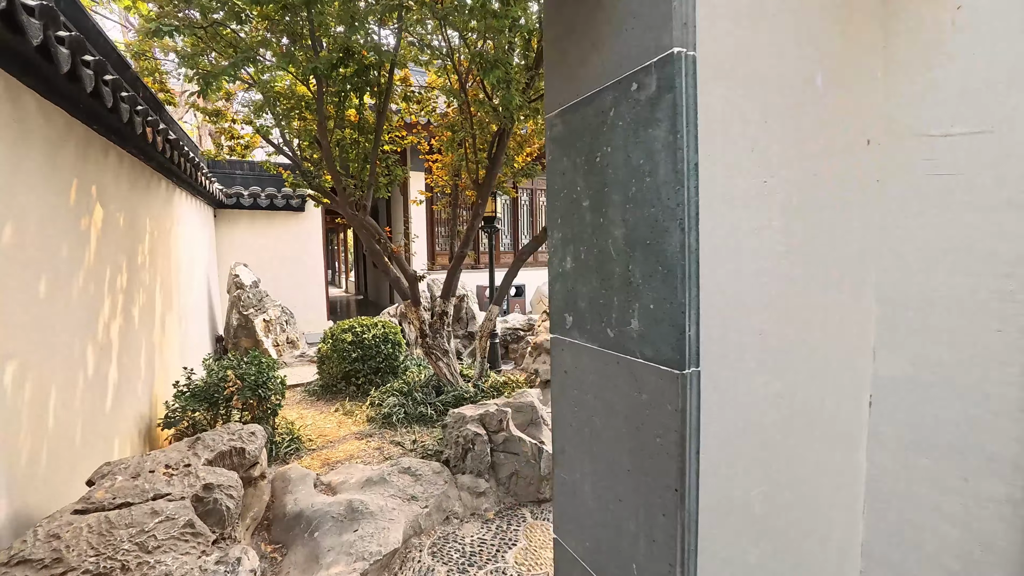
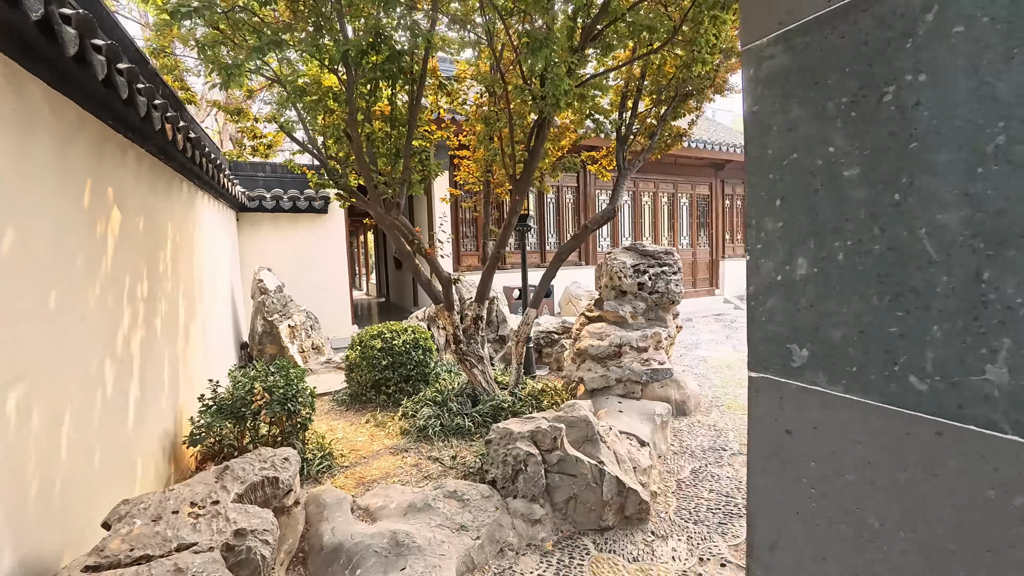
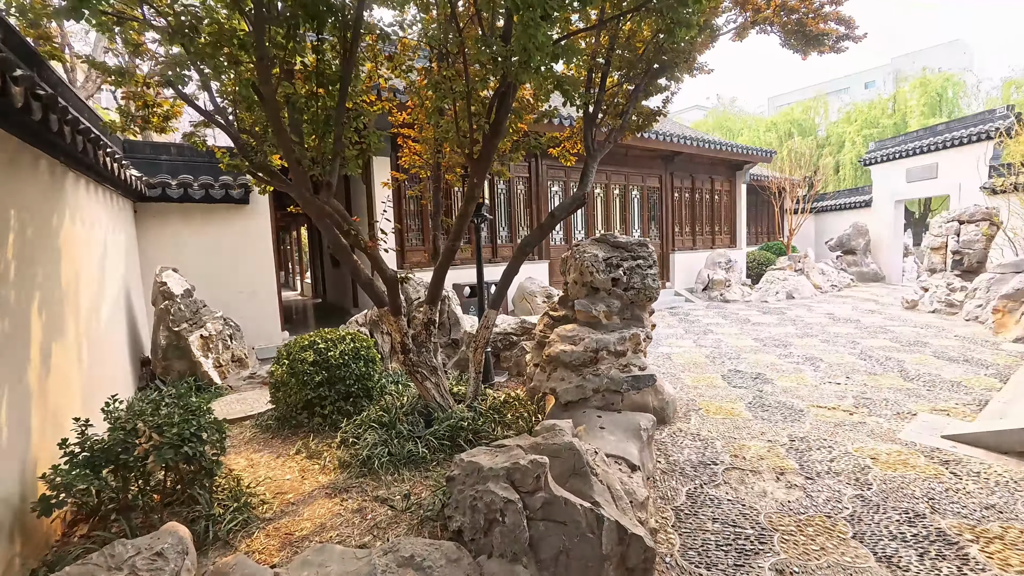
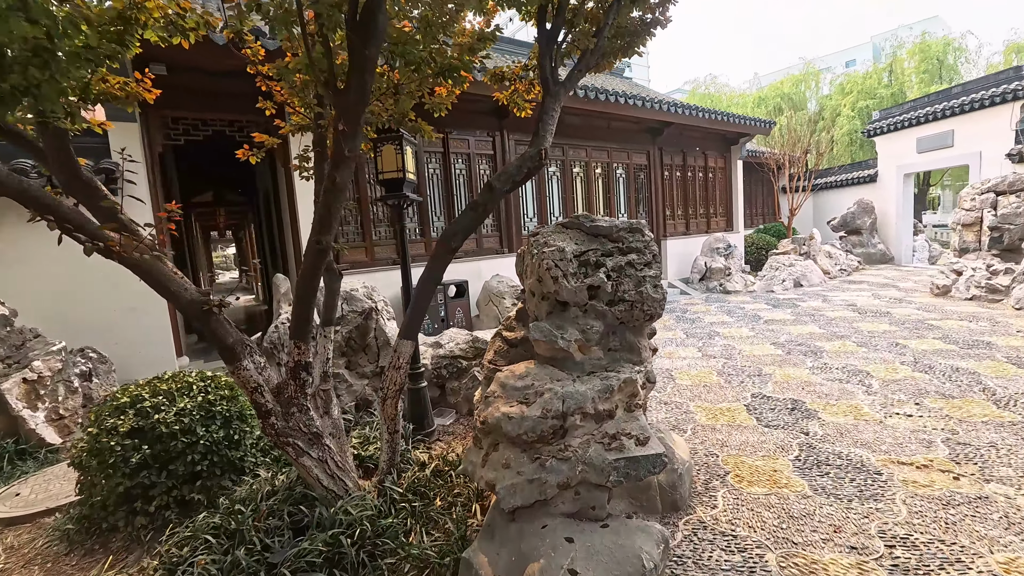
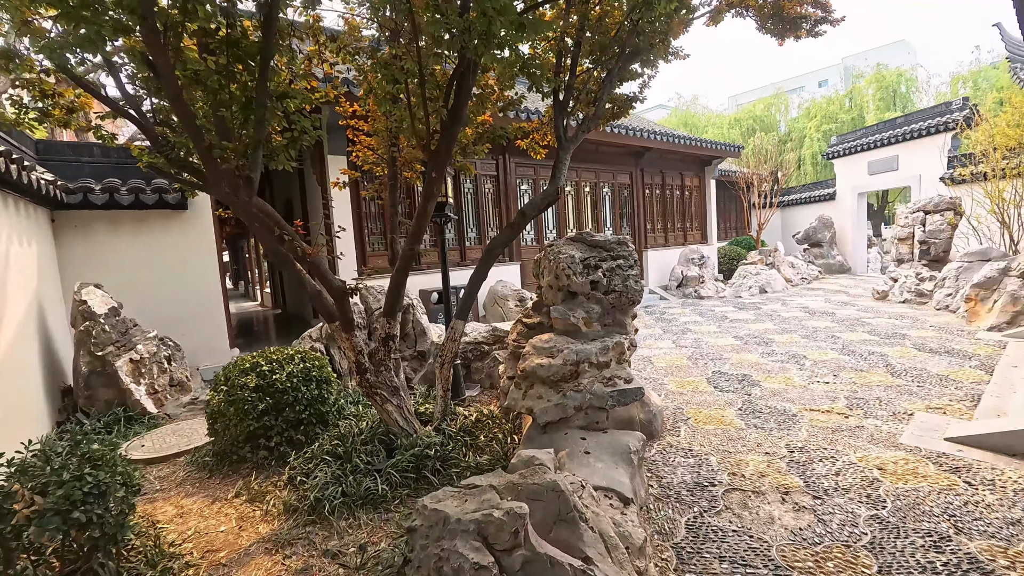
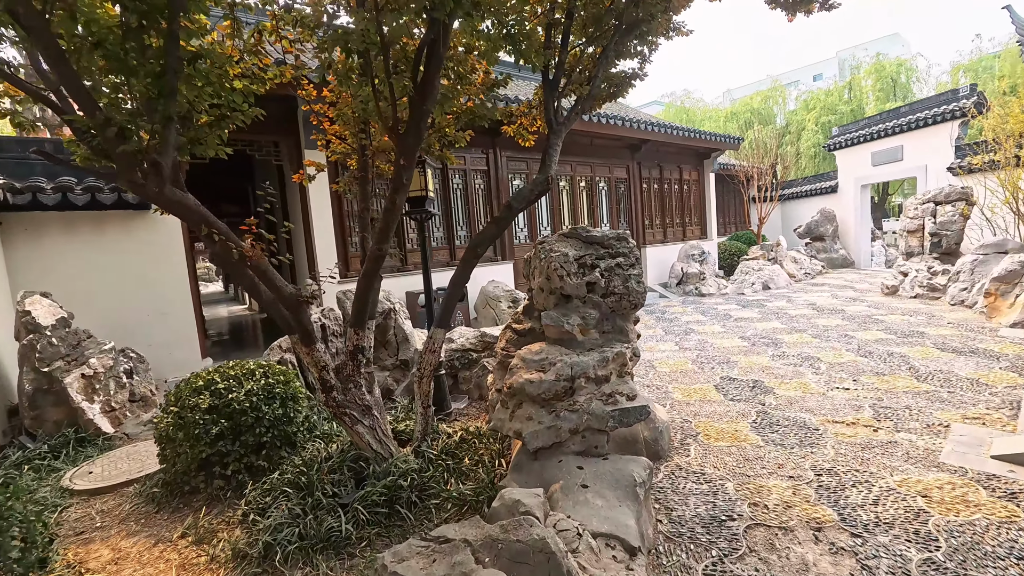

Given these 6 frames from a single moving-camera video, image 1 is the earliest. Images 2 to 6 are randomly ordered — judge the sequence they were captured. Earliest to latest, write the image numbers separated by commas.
2, 3, 5, 6, 4
